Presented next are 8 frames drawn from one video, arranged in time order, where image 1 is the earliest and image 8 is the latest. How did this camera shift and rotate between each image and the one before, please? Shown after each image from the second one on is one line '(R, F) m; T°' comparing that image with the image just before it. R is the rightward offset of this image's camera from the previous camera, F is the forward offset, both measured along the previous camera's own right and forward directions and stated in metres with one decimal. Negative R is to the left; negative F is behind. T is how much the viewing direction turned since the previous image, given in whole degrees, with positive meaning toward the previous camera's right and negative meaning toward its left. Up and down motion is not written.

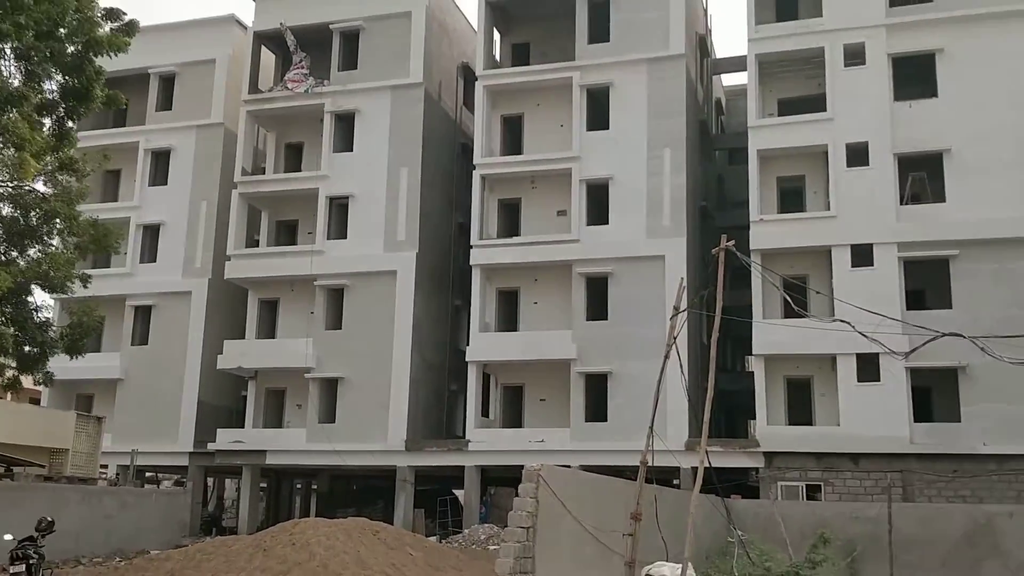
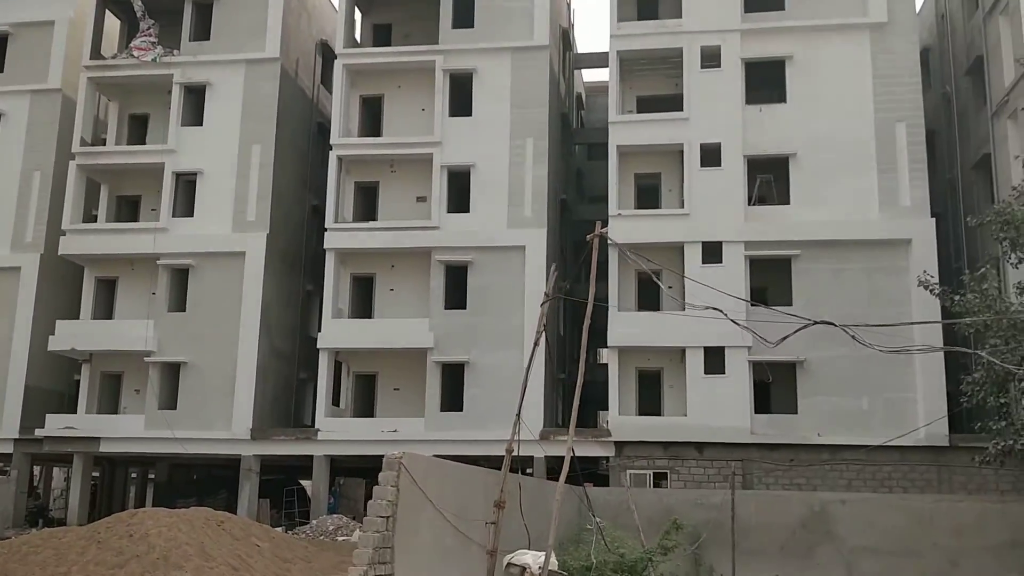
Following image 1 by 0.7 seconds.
(-0.1, +0.2) m; +8°
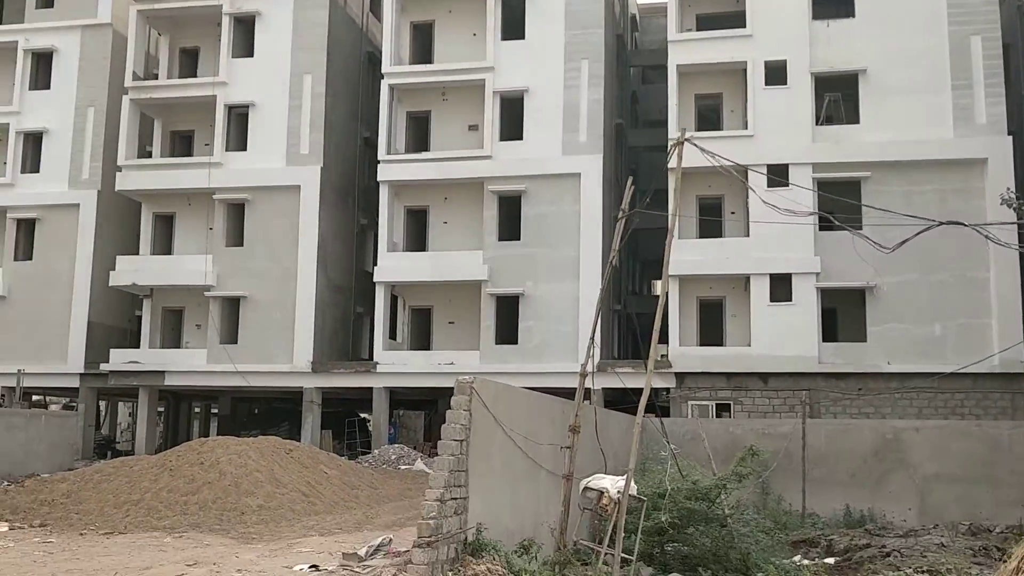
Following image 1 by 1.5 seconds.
(-0.2, +0.4) m; -3°
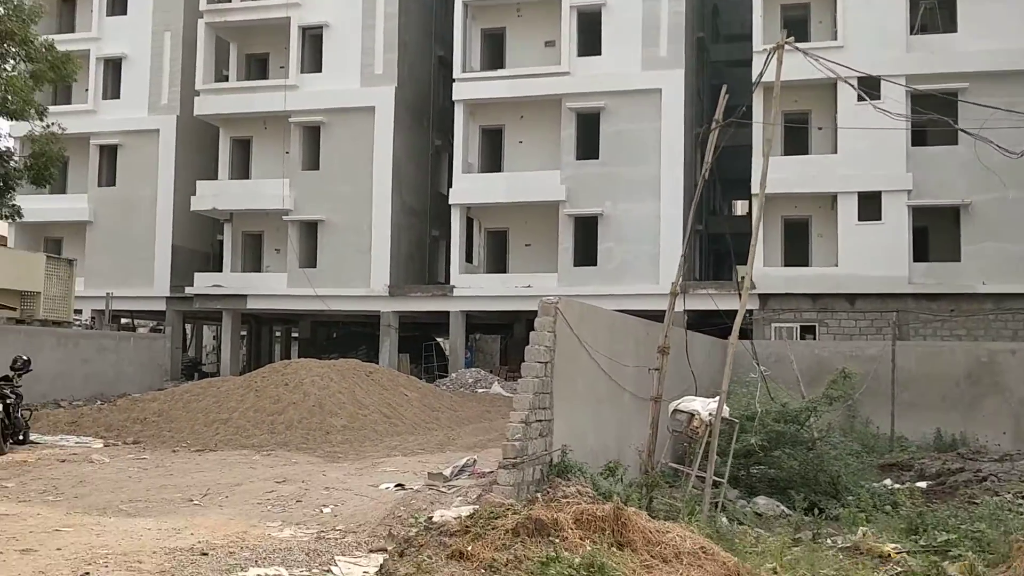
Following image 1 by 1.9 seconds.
(-0.1, +0.2) m; -4°
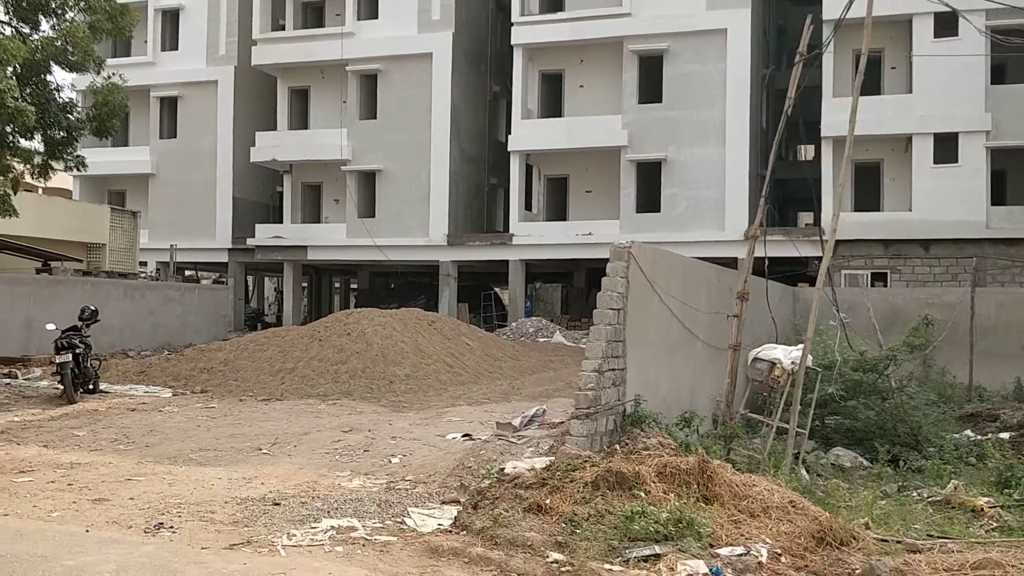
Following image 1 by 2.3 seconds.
(-0.1, +0.3) m; -3°
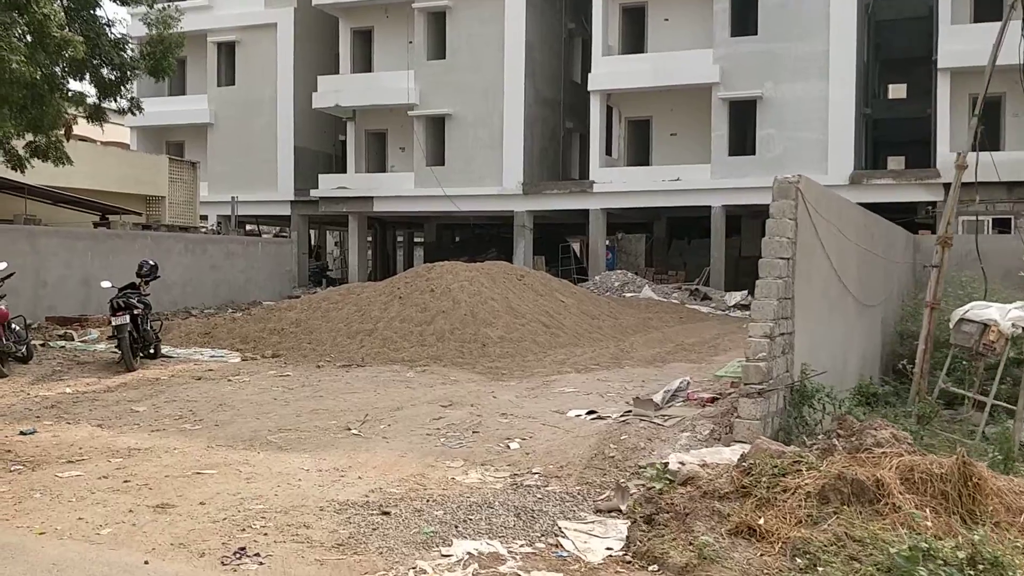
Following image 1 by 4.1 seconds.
(-0.6, +1.4) m; -3°
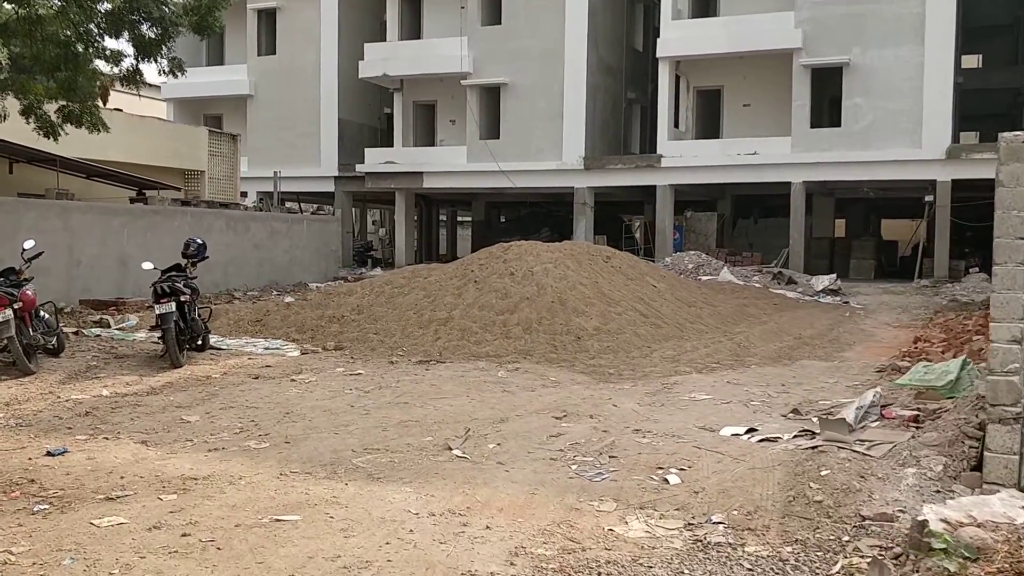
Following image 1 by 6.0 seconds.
(-0.6, +1.4) m; -2°
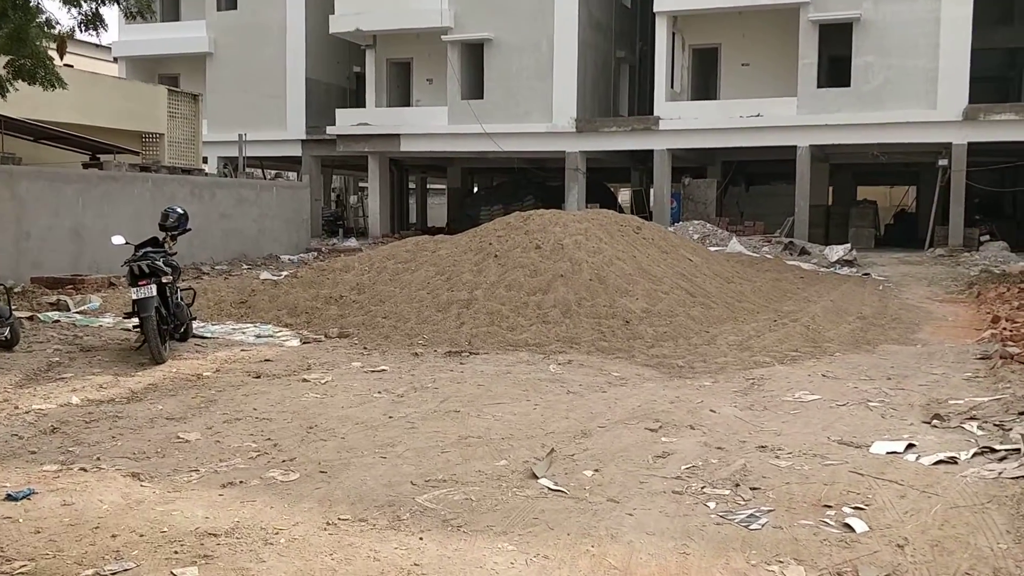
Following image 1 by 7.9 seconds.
(-0.6, +1.3) m; +3°
